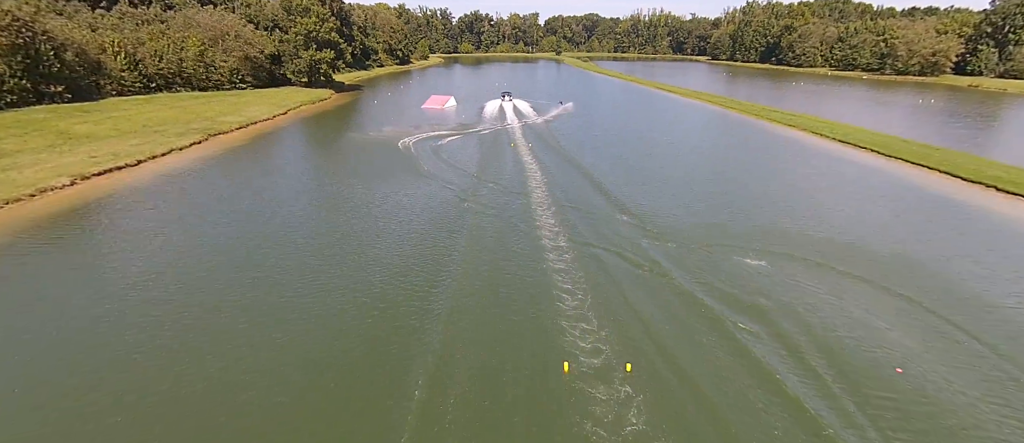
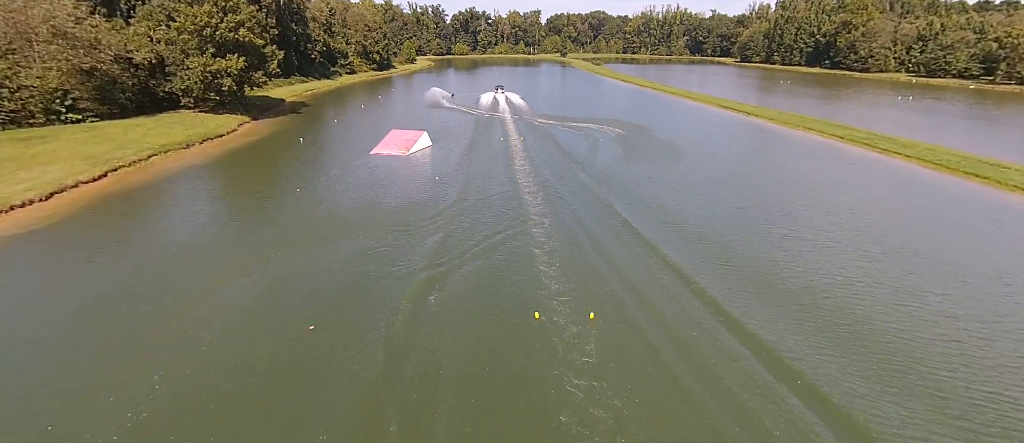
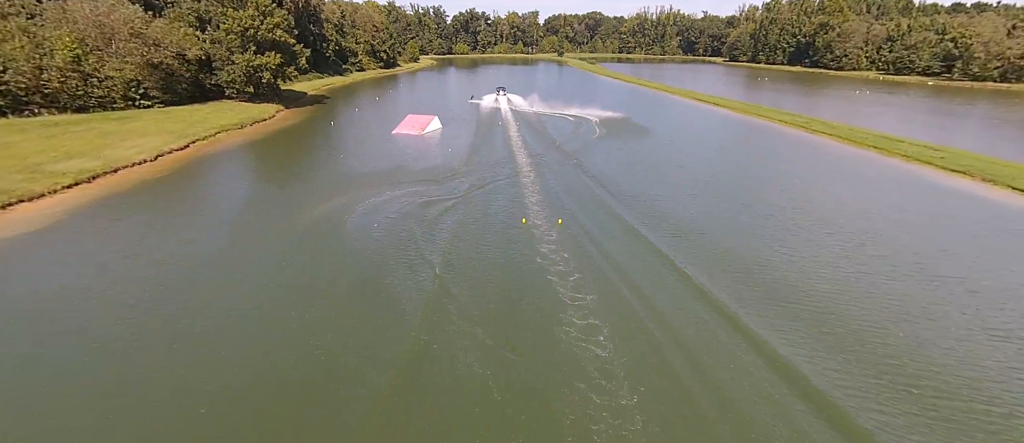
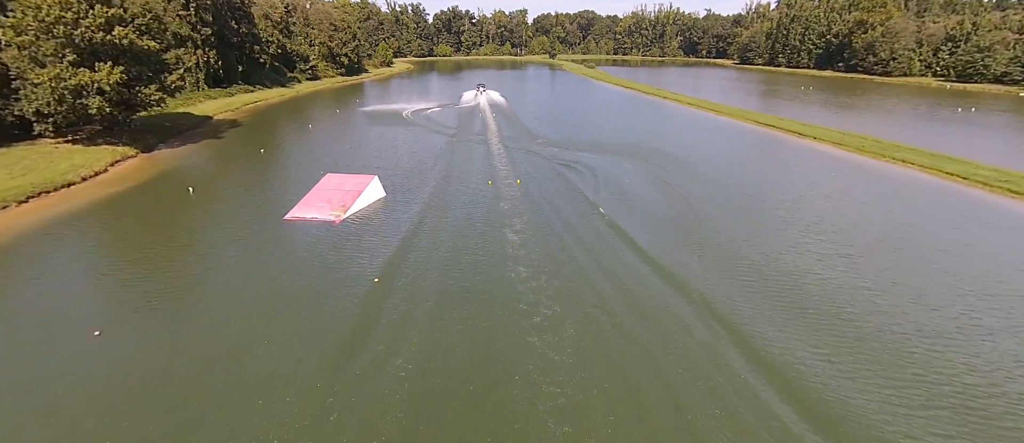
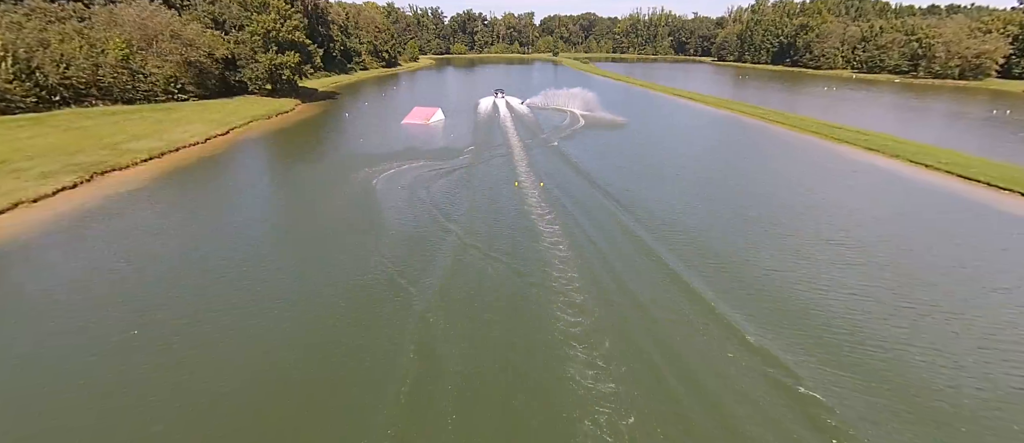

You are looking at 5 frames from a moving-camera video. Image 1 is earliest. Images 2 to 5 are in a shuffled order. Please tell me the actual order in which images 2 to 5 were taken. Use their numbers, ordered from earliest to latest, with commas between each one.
5, 3, 2, 4
